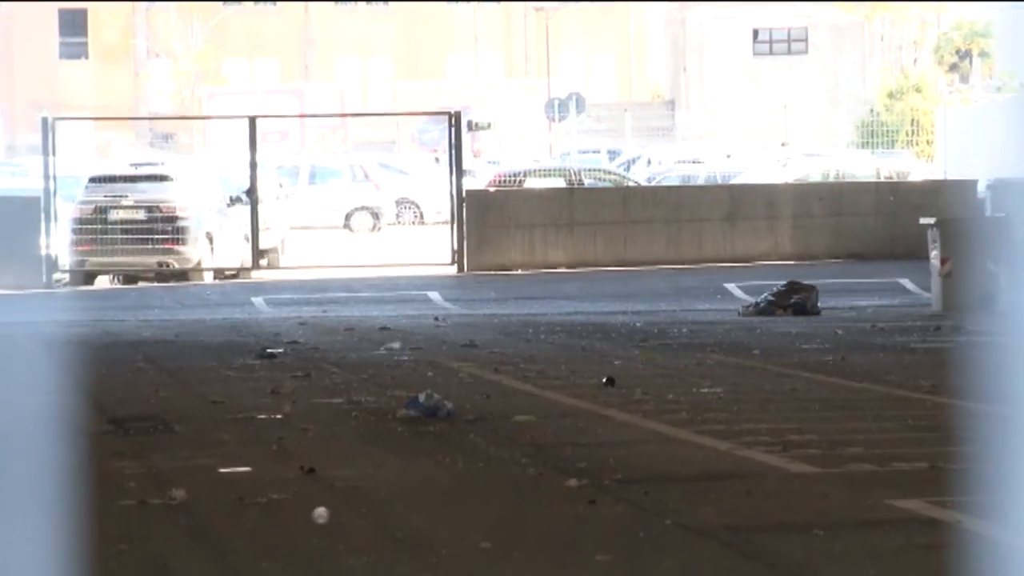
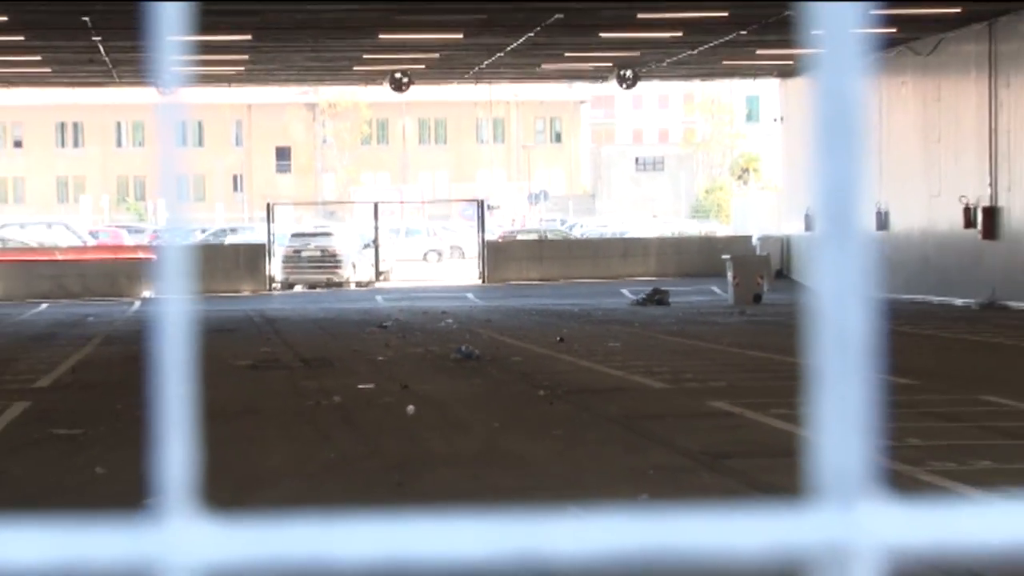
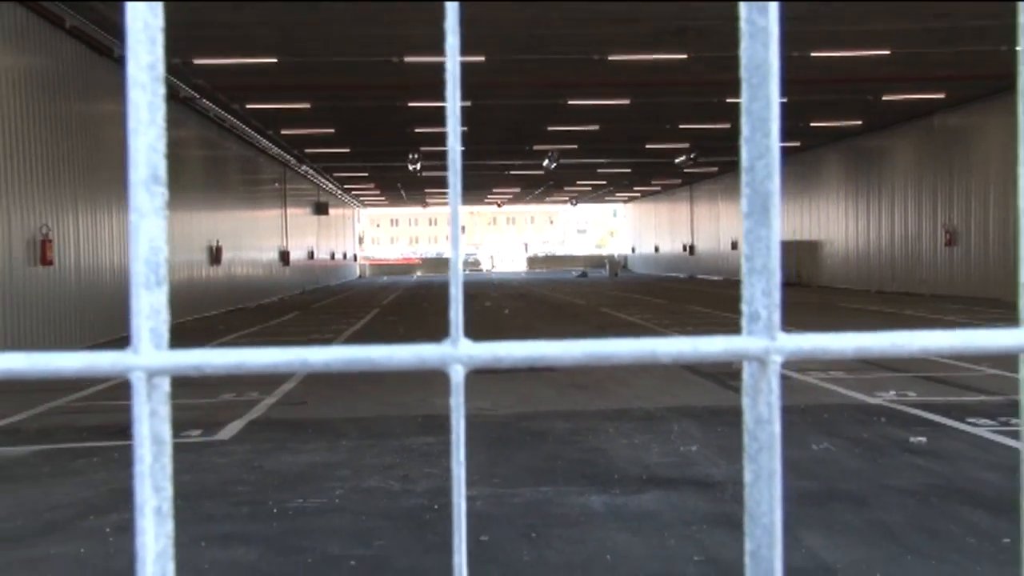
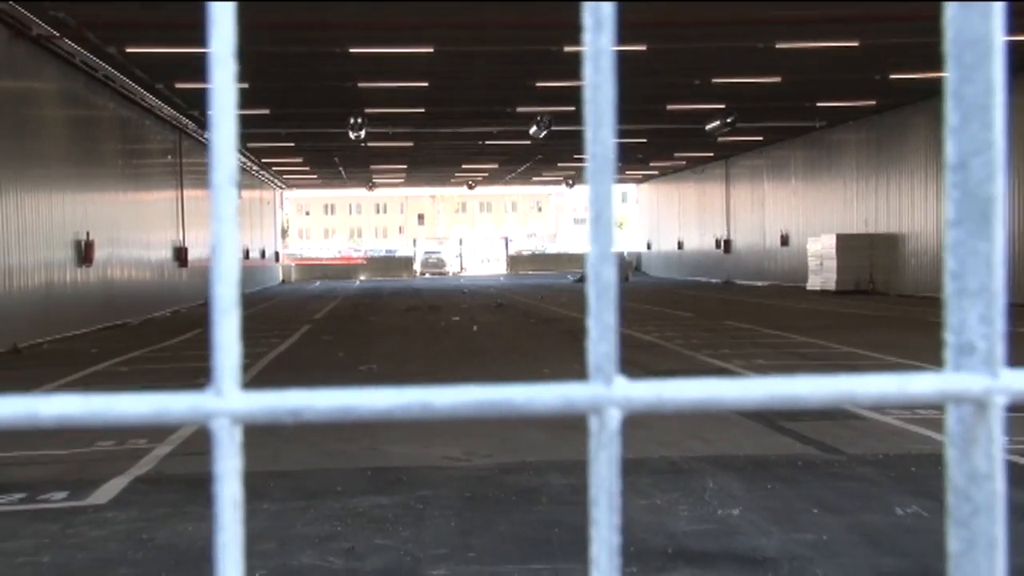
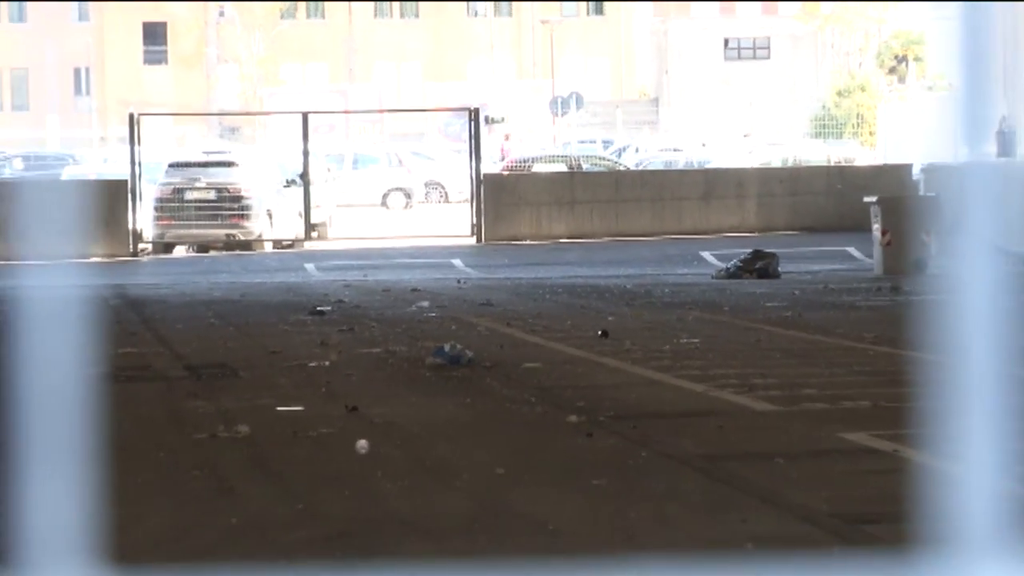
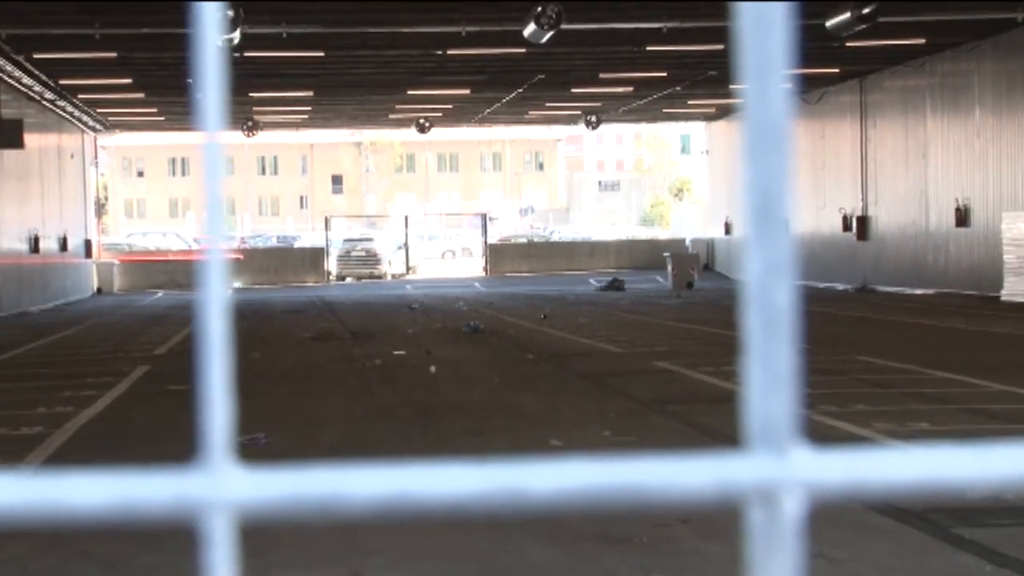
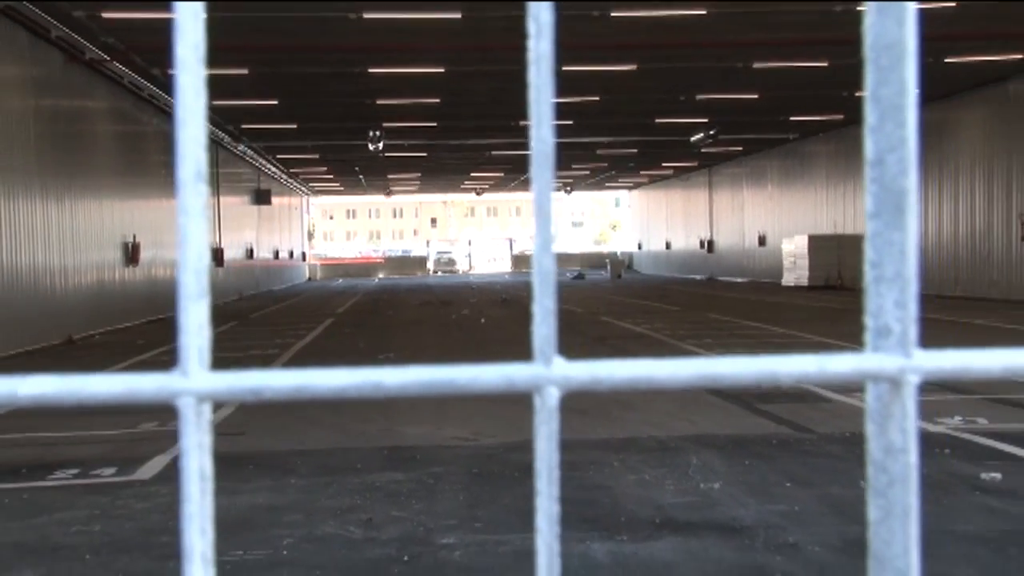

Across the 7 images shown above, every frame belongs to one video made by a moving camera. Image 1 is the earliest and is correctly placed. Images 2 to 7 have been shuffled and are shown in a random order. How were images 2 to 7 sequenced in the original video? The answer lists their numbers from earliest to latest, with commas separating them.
5, 2, 6, 4, 7, 3
